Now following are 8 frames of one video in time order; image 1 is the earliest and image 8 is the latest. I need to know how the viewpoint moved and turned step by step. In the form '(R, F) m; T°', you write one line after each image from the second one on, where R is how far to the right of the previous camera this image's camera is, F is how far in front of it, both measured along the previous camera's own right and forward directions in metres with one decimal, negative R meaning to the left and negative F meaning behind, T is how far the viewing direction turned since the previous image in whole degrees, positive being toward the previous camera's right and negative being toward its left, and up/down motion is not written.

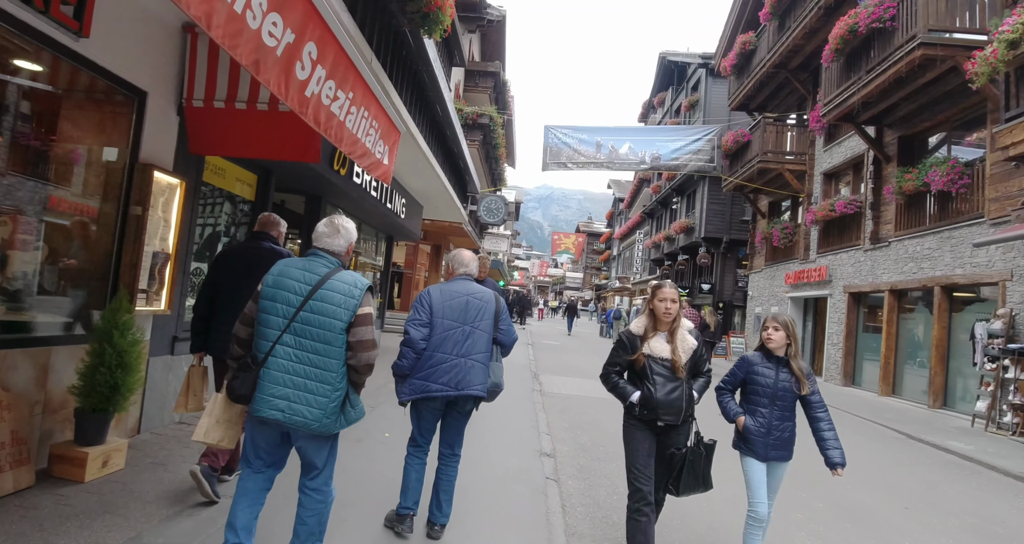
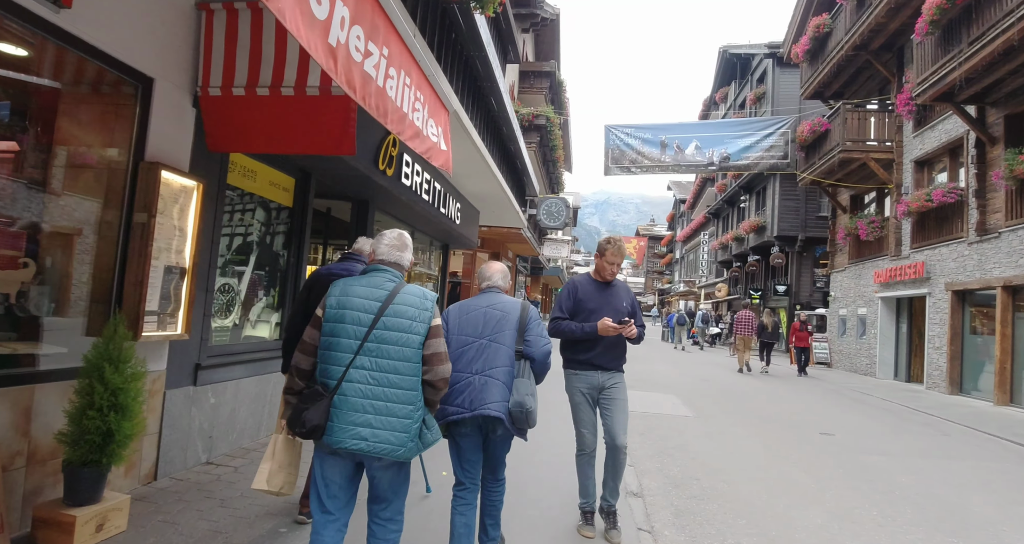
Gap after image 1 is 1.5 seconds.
(-0.1, +0.9) m; -6°
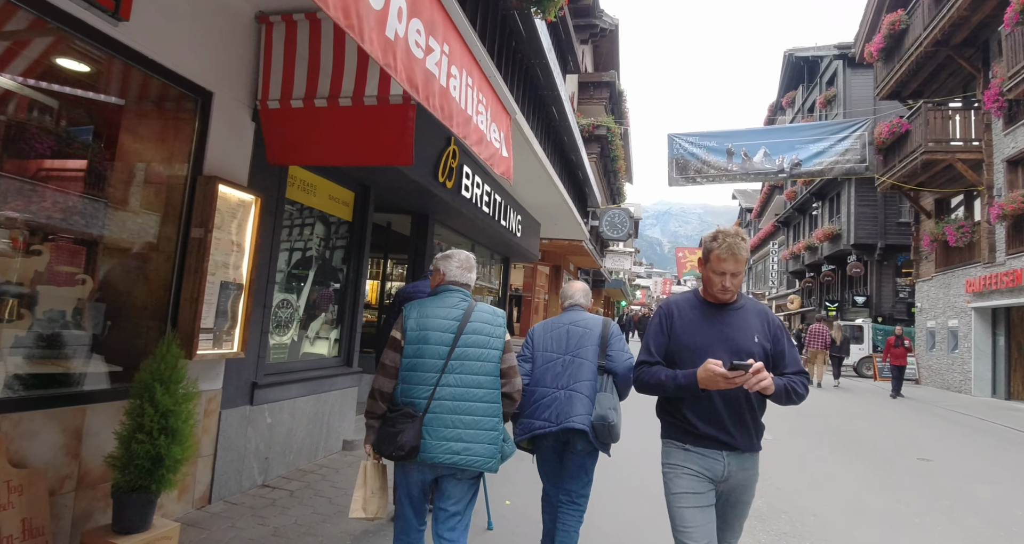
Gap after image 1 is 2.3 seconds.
(0.0, +0.3) m; -6°
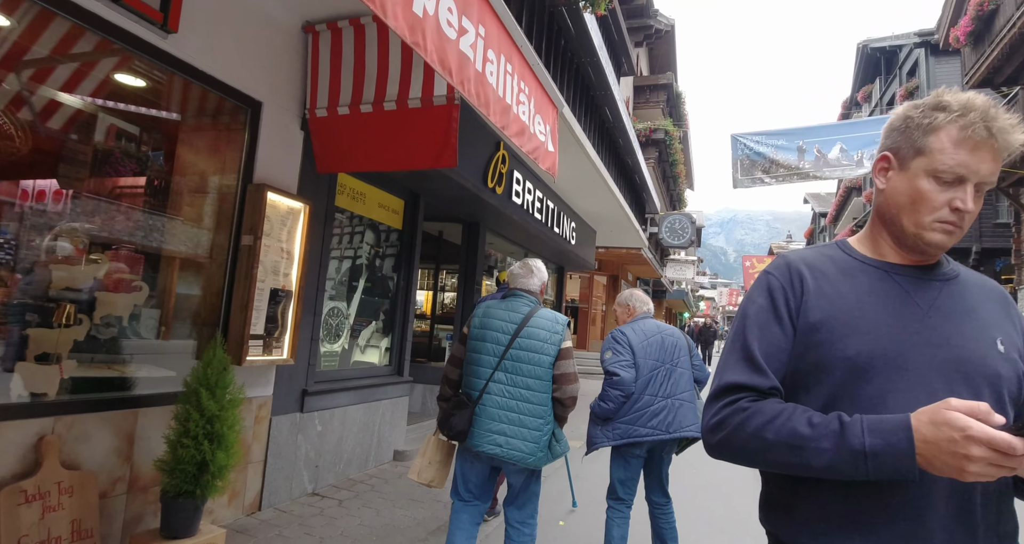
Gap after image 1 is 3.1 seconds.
(+0.1, +0.2) m; -6°
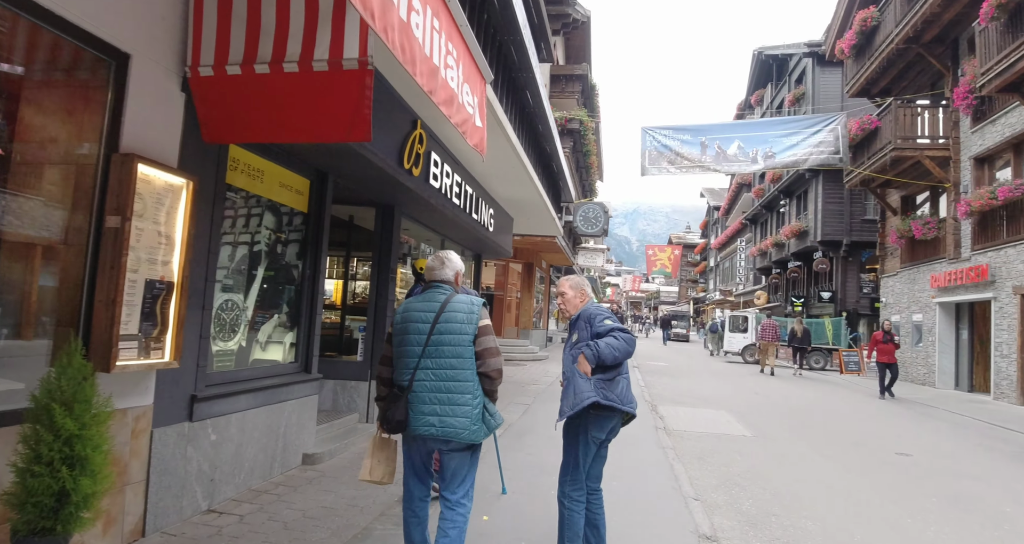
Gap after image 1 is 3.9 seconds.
(-0.1, +0.3) m; +9°
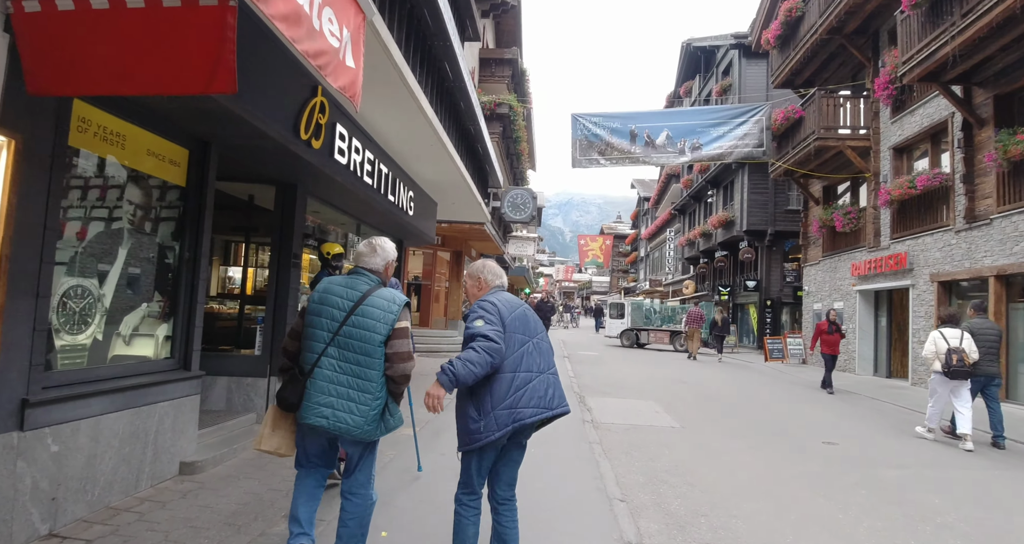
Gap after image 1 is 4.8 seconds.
(+0.2, +0.4) m; +6°
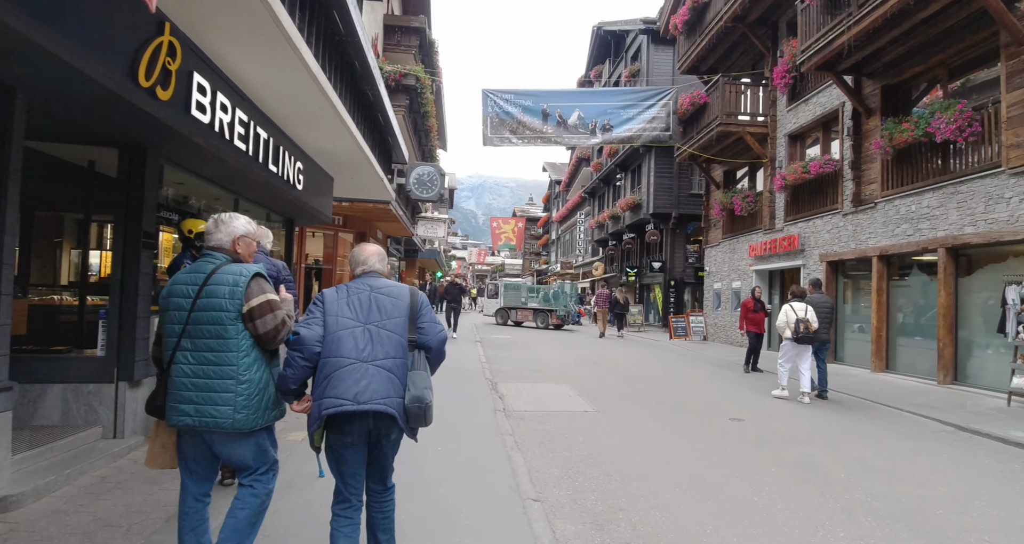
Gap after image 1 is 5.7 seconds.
(0.0, +0.2) m; +8°
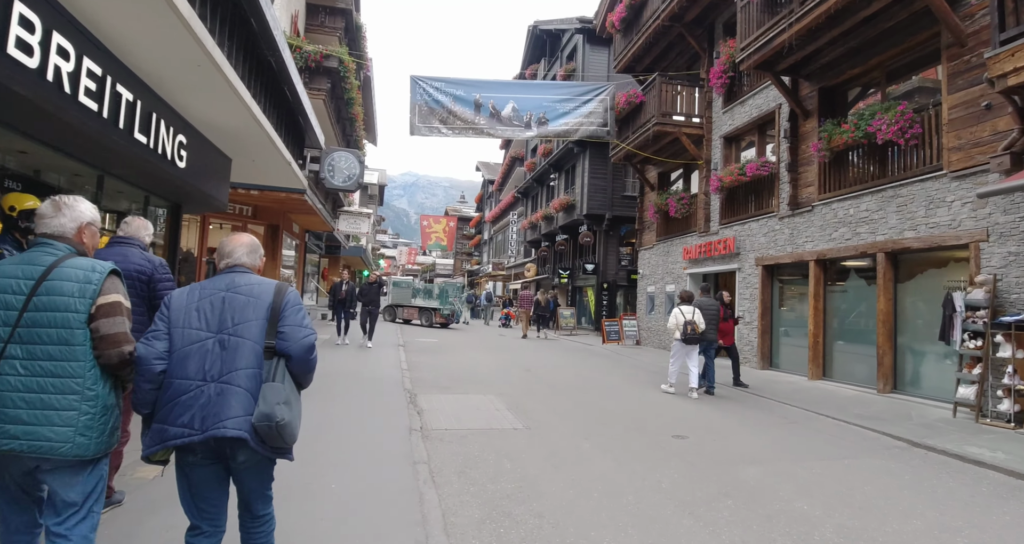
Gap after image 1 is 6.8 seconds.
(+0.1, +1.0) m; +7°
